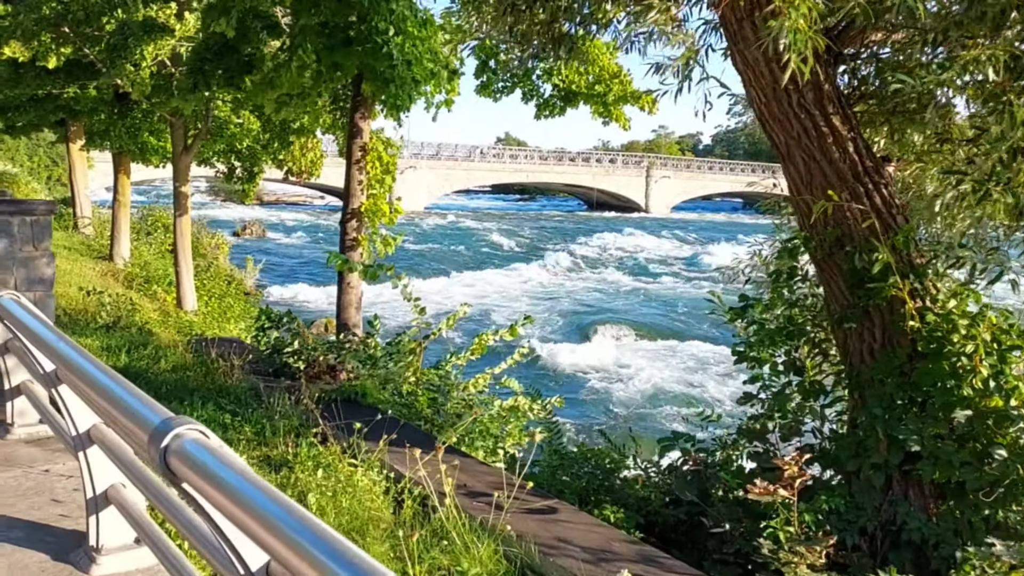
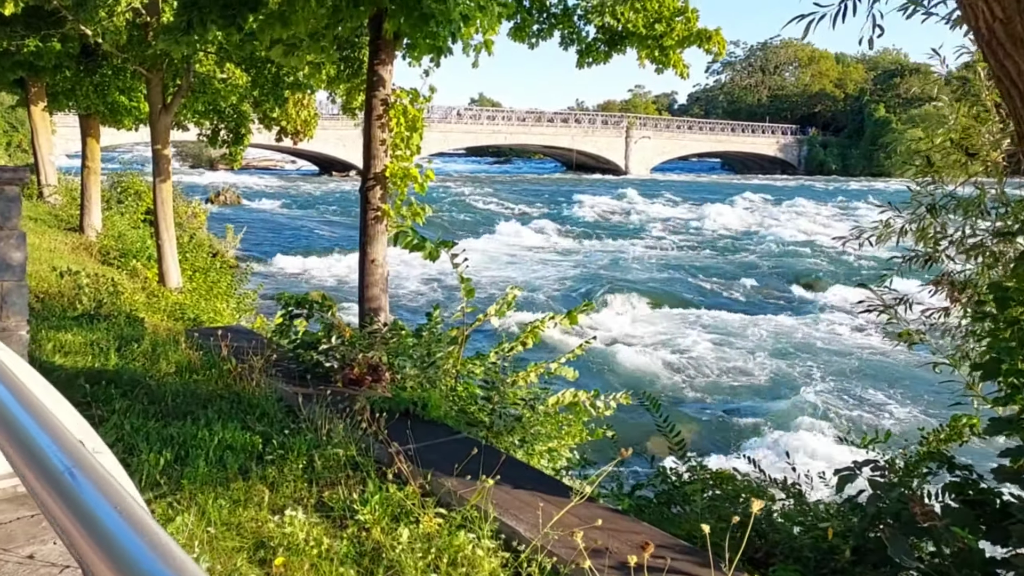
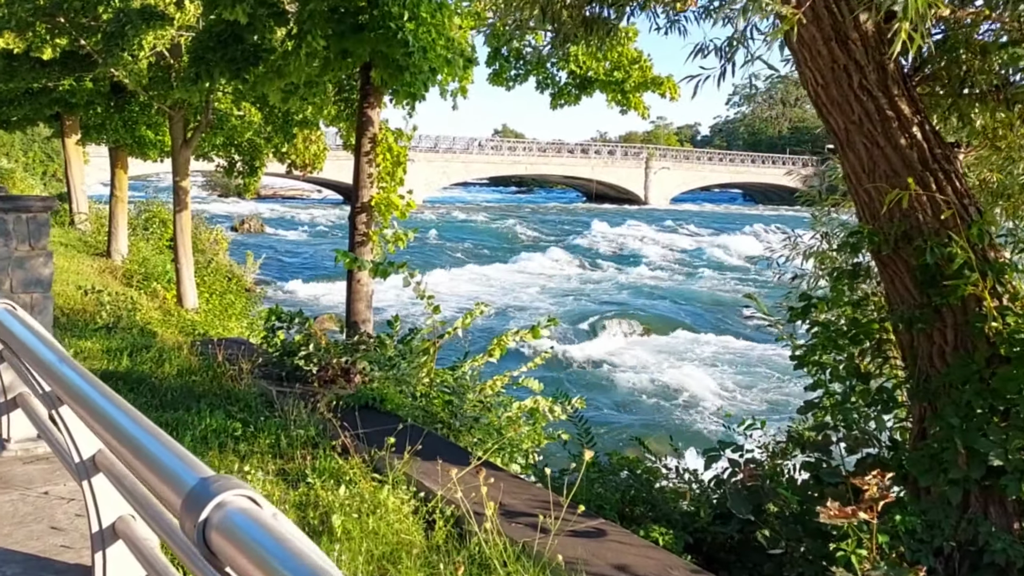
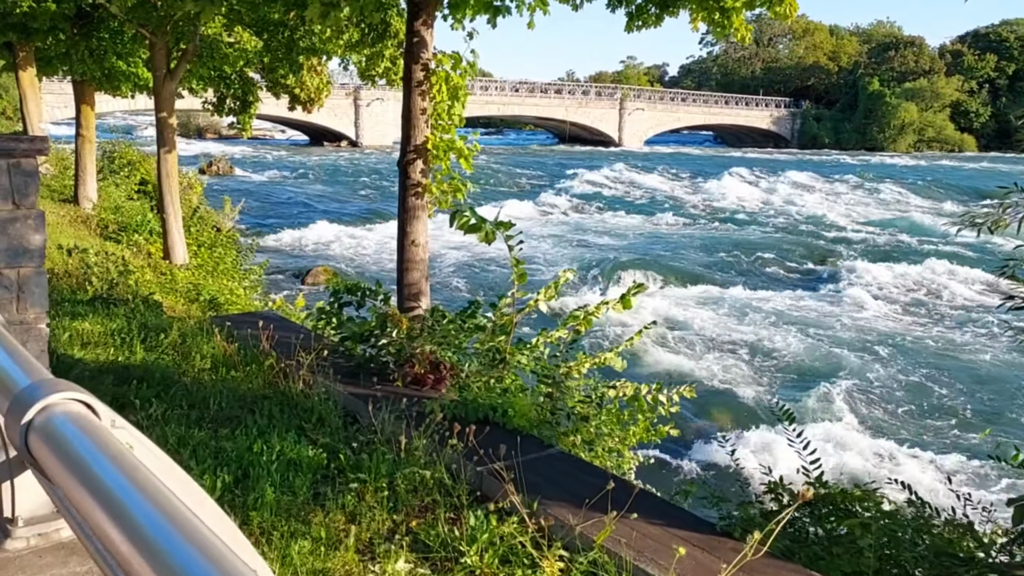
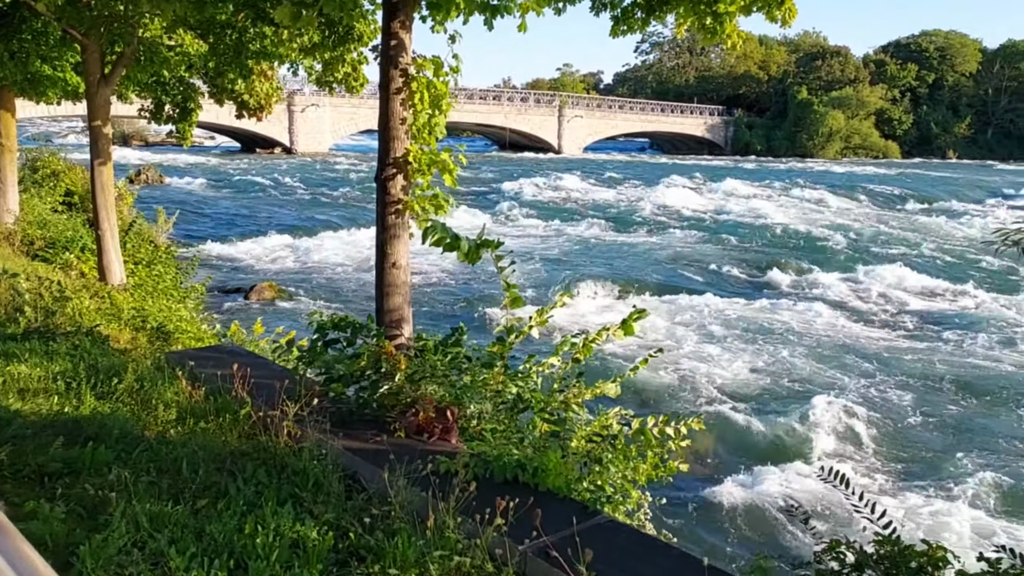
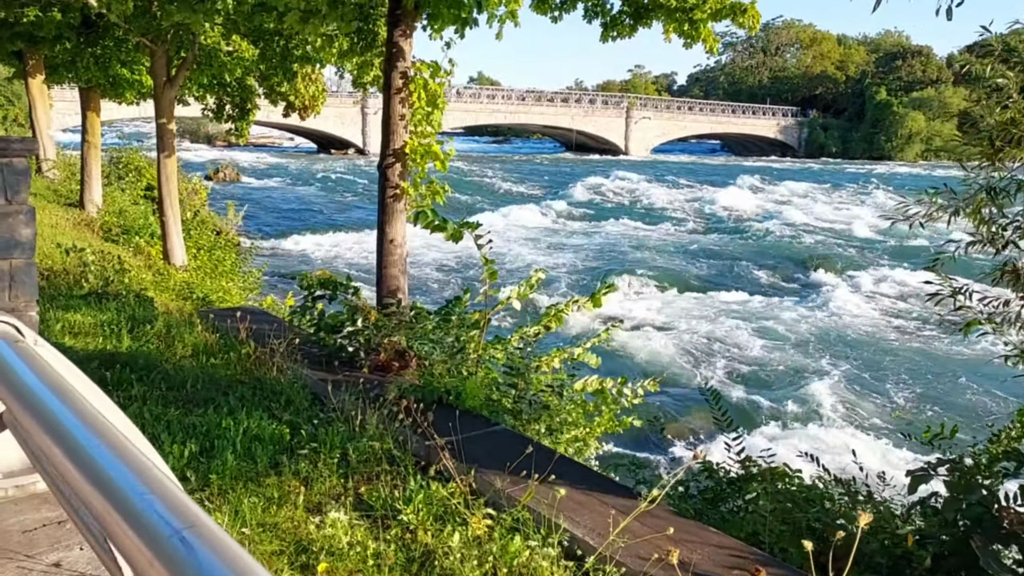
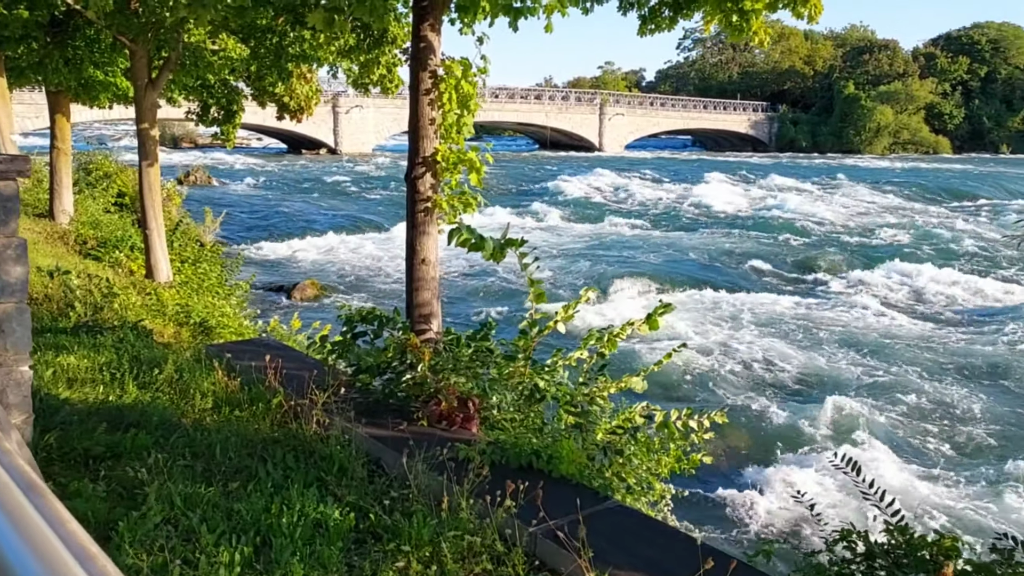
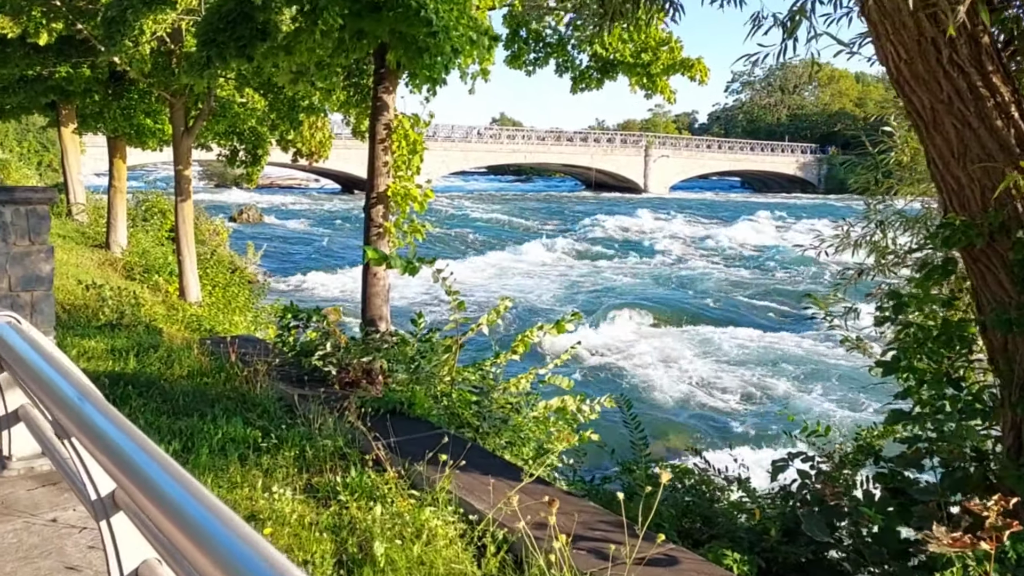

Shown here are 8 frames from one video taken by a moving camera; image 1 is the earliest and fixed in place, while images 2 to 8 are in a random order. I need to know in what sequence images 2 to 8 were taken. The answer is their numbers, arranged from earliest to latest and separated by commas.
3, 8, 2, 6, 4, 7, 5
